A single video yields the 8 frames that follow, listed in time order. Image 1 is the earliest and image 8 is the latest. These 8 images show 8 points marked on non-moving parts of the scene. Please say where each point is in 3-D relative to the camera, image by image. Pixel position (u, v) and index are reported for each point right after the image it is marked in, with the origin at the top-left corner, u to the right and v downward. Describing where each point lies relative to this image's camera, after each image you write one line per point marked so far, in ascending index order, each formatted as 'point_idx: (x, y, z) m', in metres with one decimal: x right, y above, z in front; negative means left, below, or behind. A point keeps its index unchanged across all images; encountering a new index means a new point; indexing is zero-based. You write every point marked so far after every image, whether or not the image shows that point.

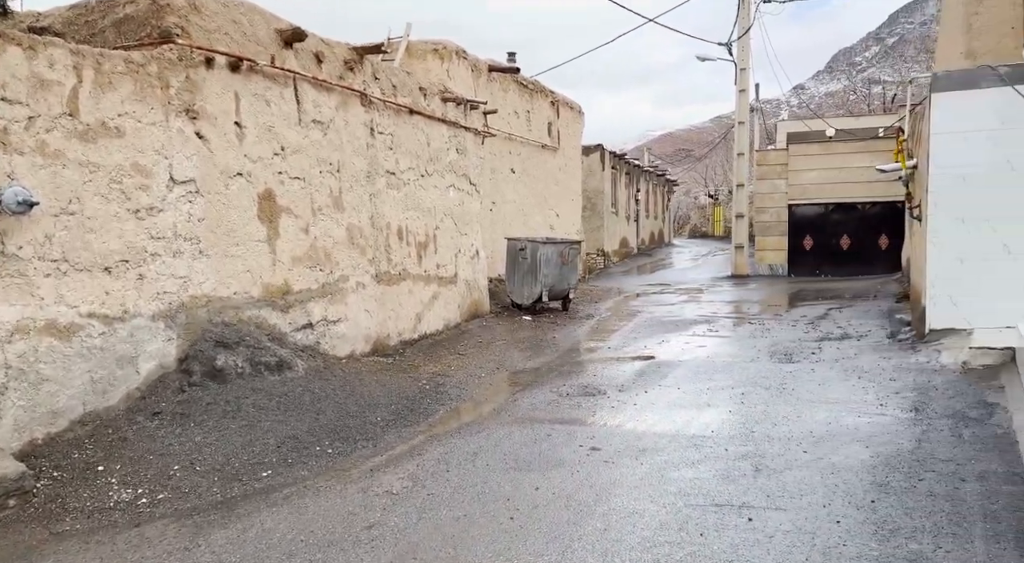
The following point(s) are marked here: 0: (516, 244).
0: (+0.1, +0.5, +11.8) m
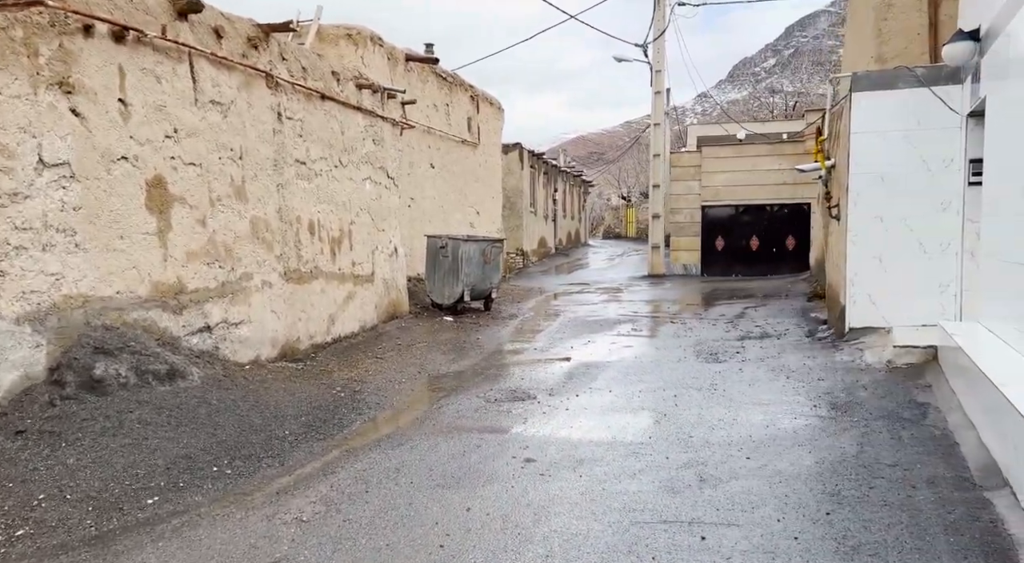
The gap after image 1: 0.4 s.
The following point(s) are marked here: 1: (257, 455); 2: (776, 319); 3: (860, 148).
0: (-1.0, +0.6, +11.3) m
1: (-1.4, -1.0, +4.6) m
2: (+3.6, -0.5, +11.0) m
3: (+3.4, +1.3, +8.0) m
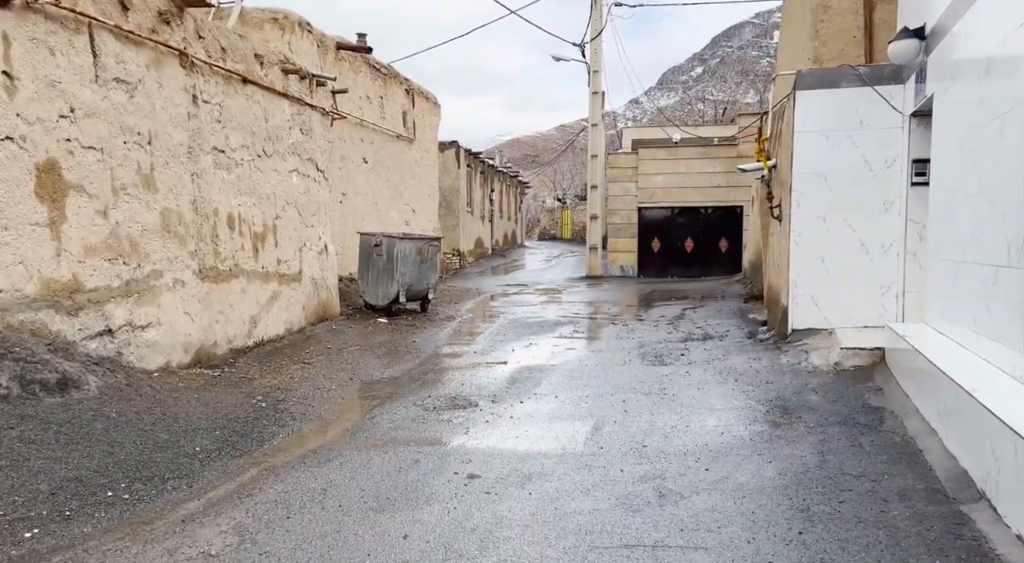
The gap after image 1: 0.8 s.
0: (-1.9, +0.5, +10.8) m
1: (-1.7, -1.0, +4.0) m
2: (+2.7, -0.5, +10.8) m
3: (+2.8, +1.3, +7.8) m
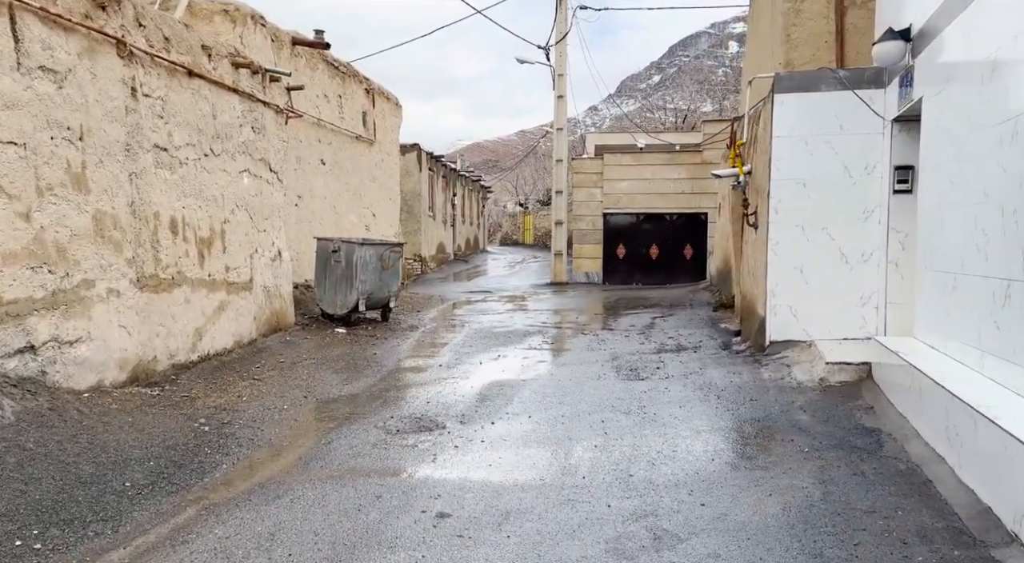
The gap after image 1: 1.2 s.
0: (-2.3, +0.4, +10.3) m
1: (-1.9, -1.0, +3.5) m
2: (+2.3, -0.6, +10.5) m
3: (+2.5, +1.2, +7.5) m
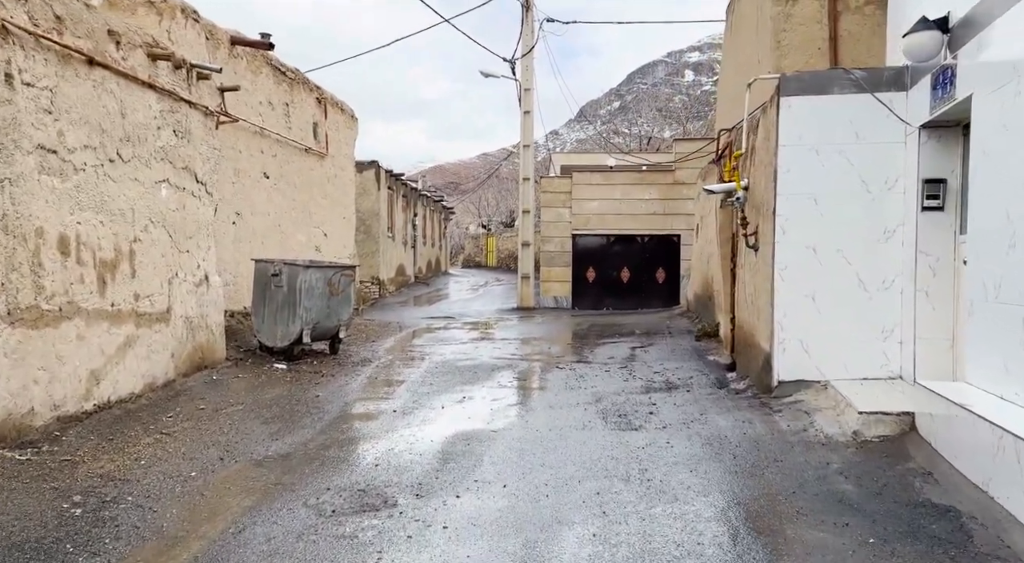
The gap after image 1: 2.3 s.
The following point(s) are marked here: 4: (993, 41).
0: (-2.7, +0.1, +9.0) m
1: (-1.9, -1.2, +2.3) m
2: (+1.9, -0.9, +9.5) m
3: (+2.2, +1.0, +6.6) m
4: (+2.8, +1.4, +4.7) m
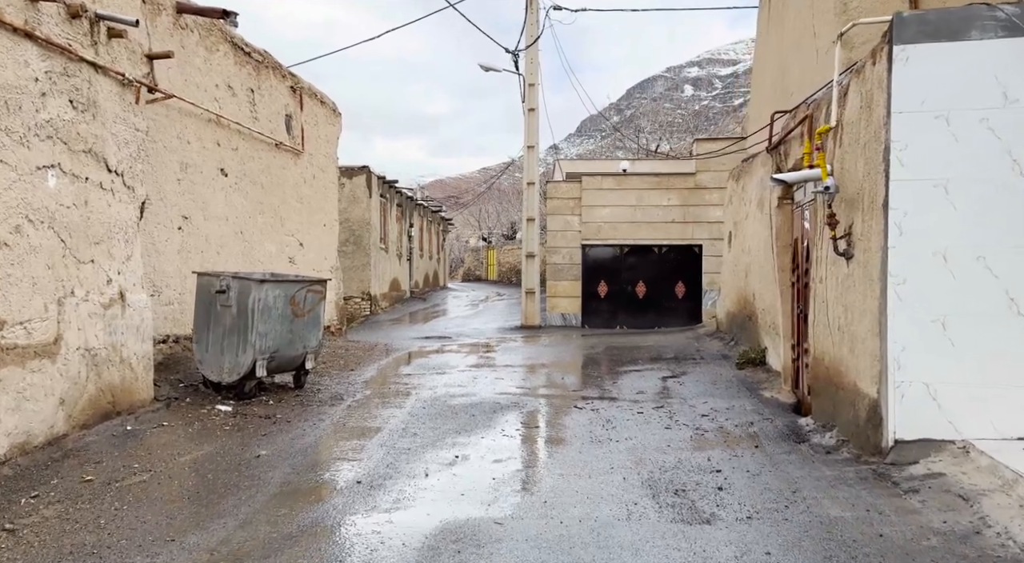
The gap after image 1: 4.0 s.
0: (-2.7, 0.0, +7.2) m
1: (-1.9, -1.2, +0.4) m
2: (+1.9, -1.1, +7.7) m
3: (+2.3, +0.9, +4.8) m
4: (+2.8, +1.3, +2.9) m
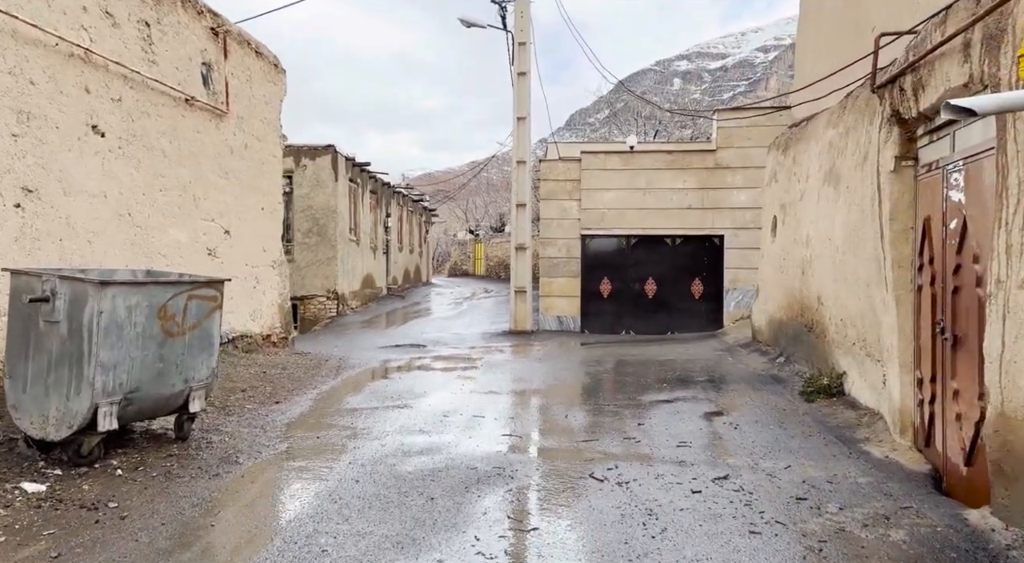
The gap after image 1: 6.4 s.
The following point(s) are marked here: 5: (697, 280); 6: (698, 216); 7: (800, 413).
0: (-2.8, 0.0, +4.7) m
1: (-1.9, -1.3, -2.1) m
2: (+1.8, -1.1, +5.2) m
3: (+2.2, +0.8, +2.3) m
4: (+2.8, +1.3, +0.4) m
5: (+3.1, 0.0, +13.5) m
6: (+3.1, +1.1, +13.3) m
7: (+2.3, -1.0, +6.3) m
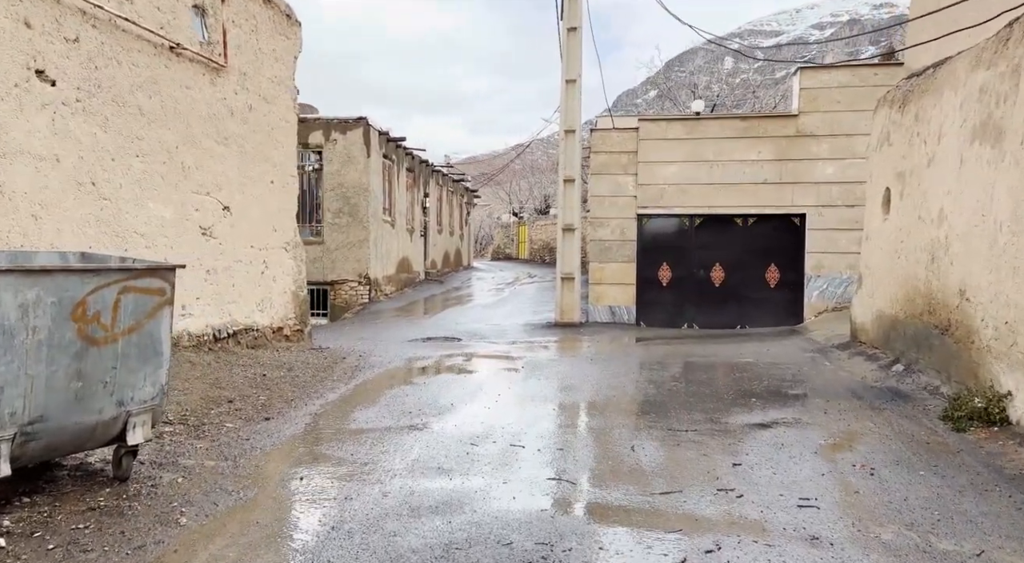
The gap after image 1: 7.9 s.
0: (-2.6, 0.0, +3.3) m
1: (-2.0, -1.4, -3.5) m
2: (+2.1, -1.0, +3.6) m
3: (+2.3, +0.8, +0.6) m
4: (+2.8, +1.2, -1.3) m
5: (+3.8, +0.2, +11.8) m
6: (+3.8, +1.3, +11.5) m
7: (+2.5, -1.0, +4.7) m
